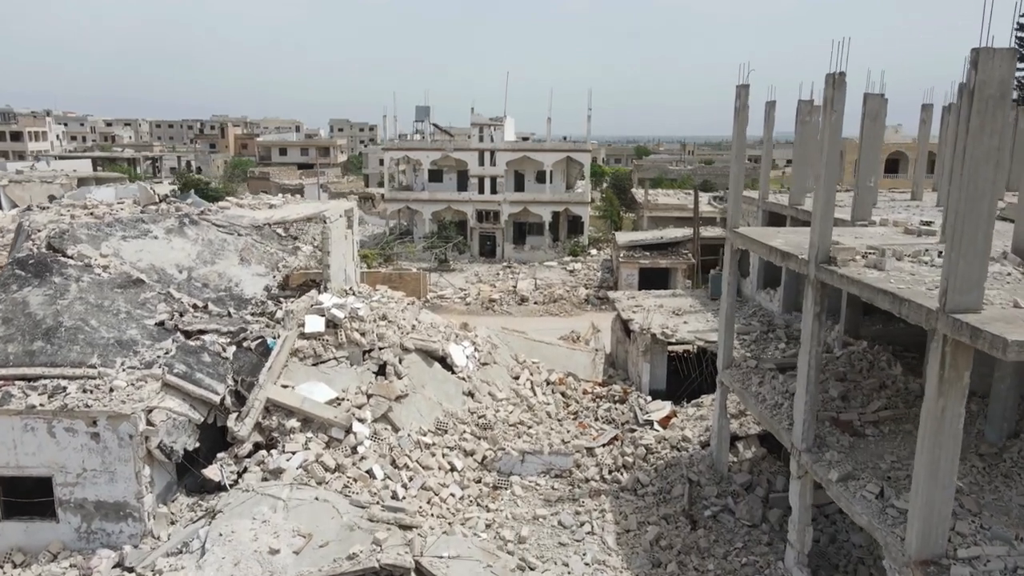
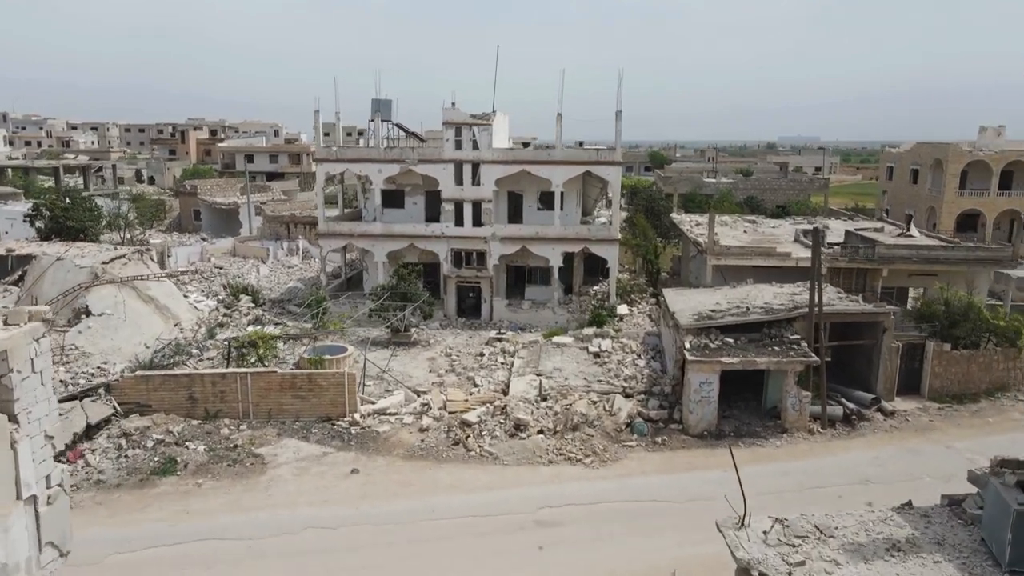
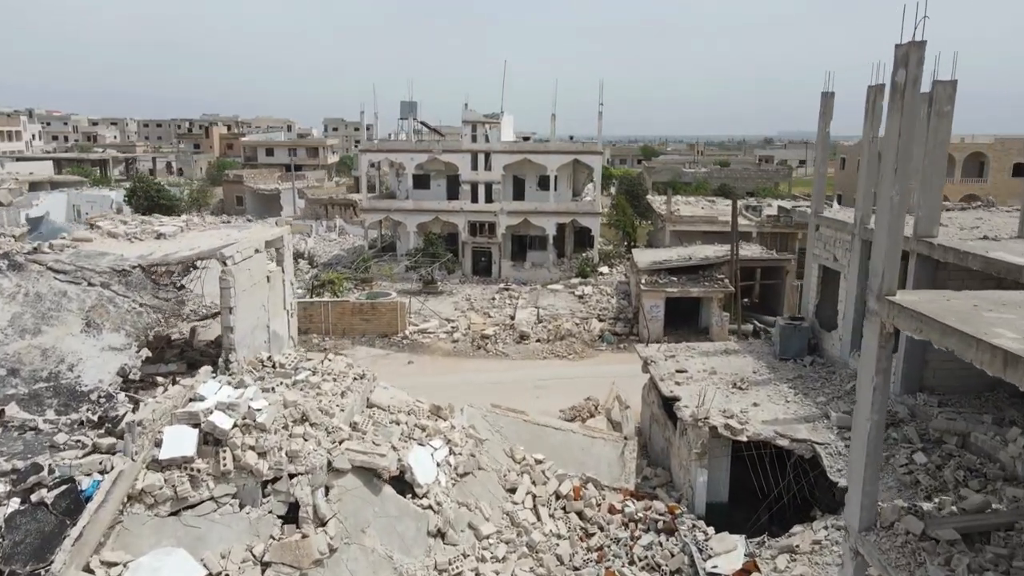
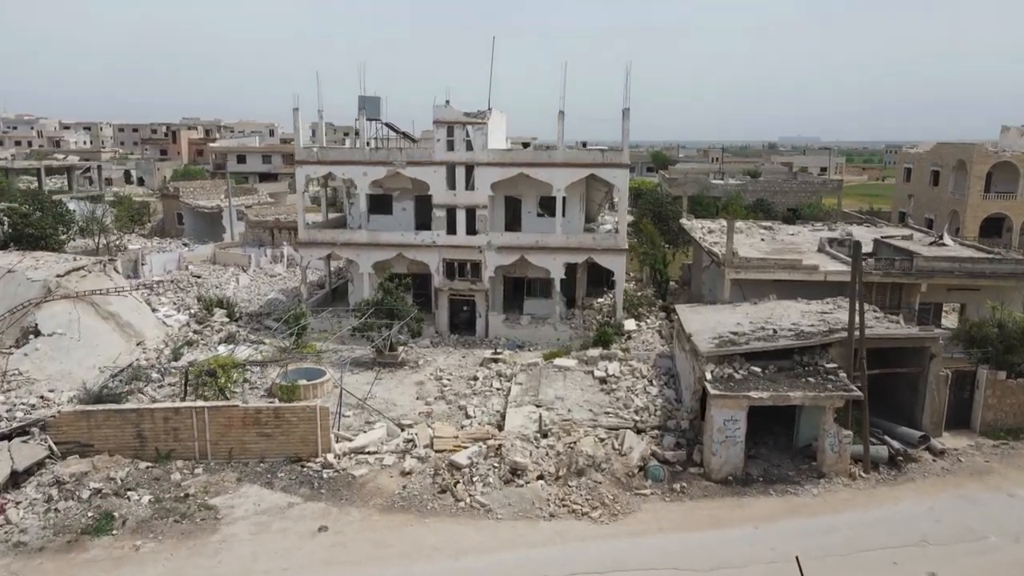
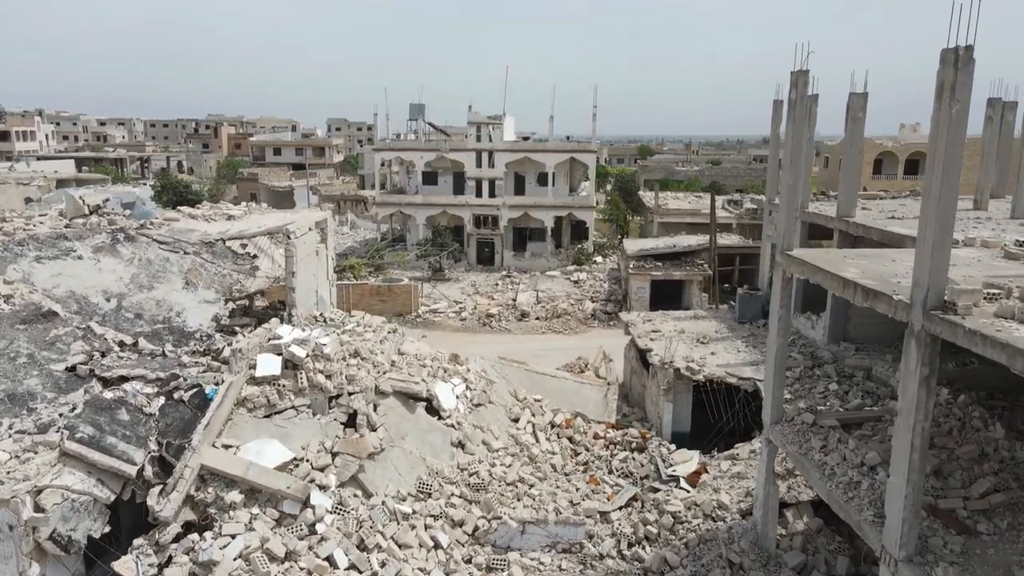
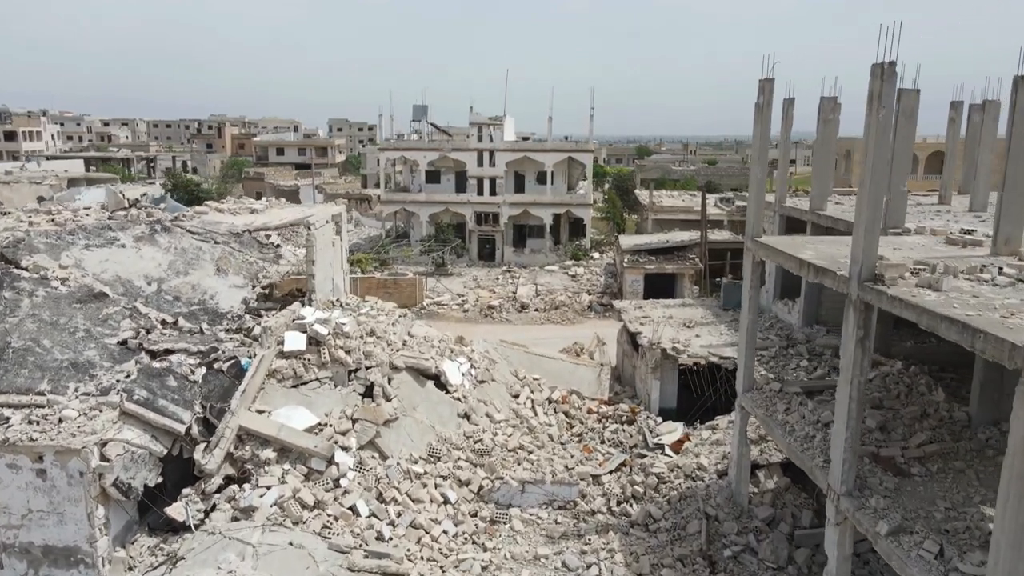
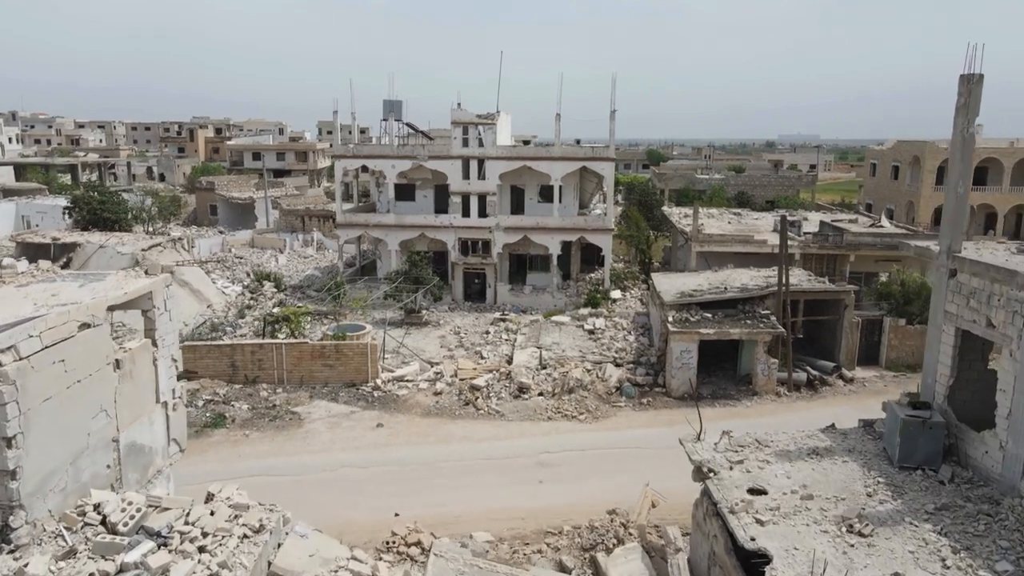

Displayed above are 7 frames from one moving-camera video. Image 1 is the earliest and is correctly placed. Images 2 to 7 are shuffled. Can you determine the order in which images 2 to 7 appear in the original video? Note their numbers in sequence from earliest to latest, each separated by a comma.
6, 5, 3, 7, 2, 4
